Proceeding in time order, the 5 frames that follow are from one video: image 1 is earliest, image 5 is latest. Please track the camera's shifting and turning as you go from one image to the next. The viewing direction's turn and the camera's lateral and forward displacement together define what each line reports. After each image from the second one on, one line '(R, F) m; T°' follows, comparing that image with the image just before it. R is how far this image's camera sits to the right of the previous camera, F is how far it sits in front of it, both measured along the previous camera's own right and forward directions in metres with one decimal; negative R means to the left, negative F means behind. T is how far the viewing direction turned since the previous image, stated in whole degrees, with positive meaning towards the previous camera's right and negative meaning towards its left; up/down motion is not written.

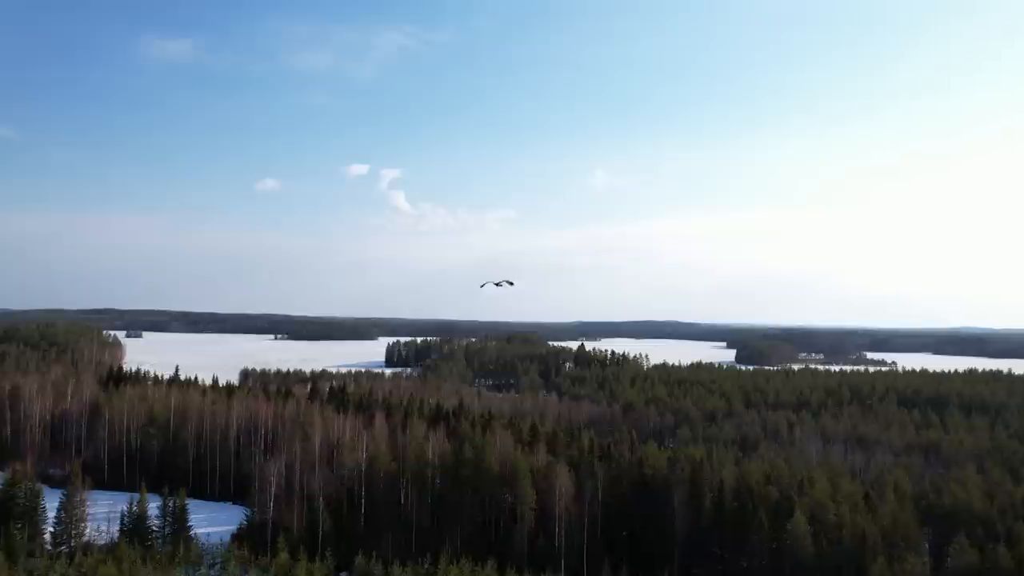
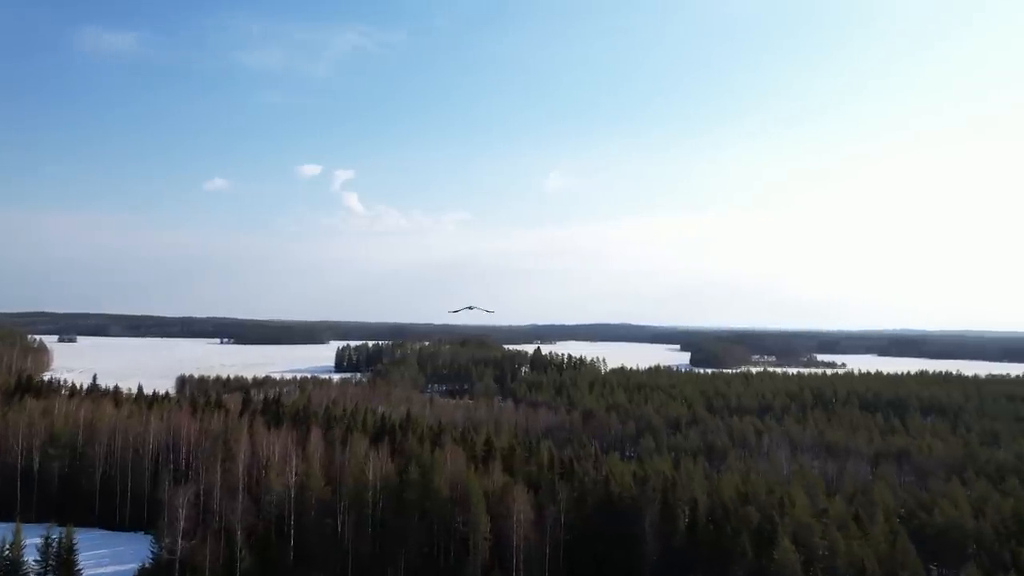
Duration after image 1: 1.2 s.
(+0.1, +2.2) m; +4°
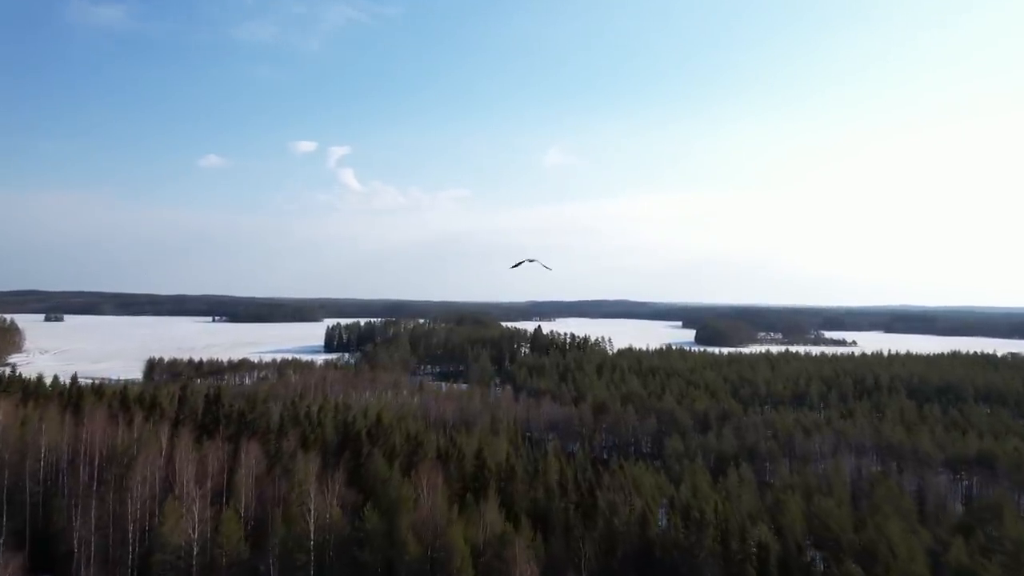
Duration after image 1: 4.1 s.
(0.0, +5.4) m; 0°
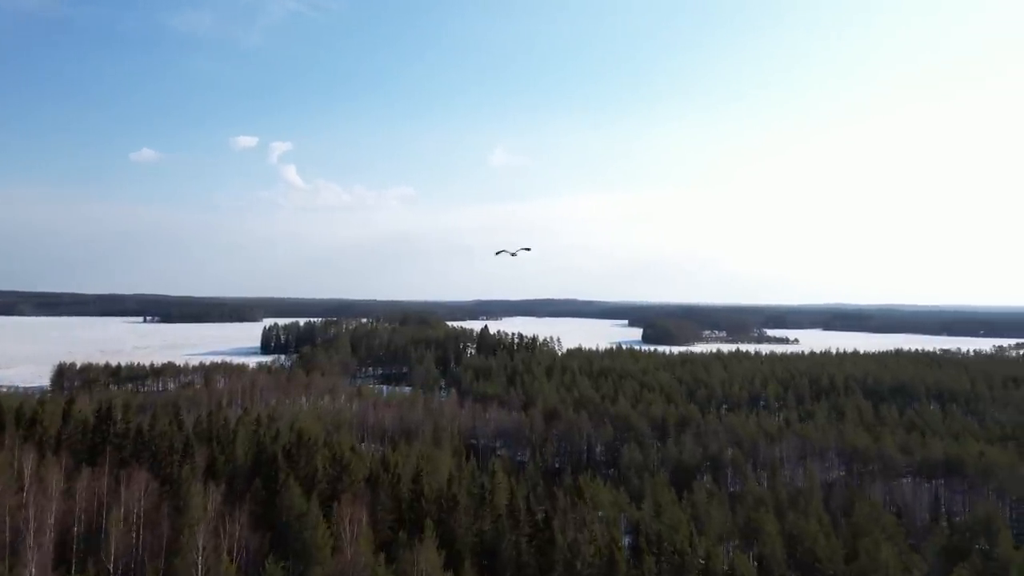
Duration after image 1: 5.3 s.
(+0.1, +2.3) m; +5°
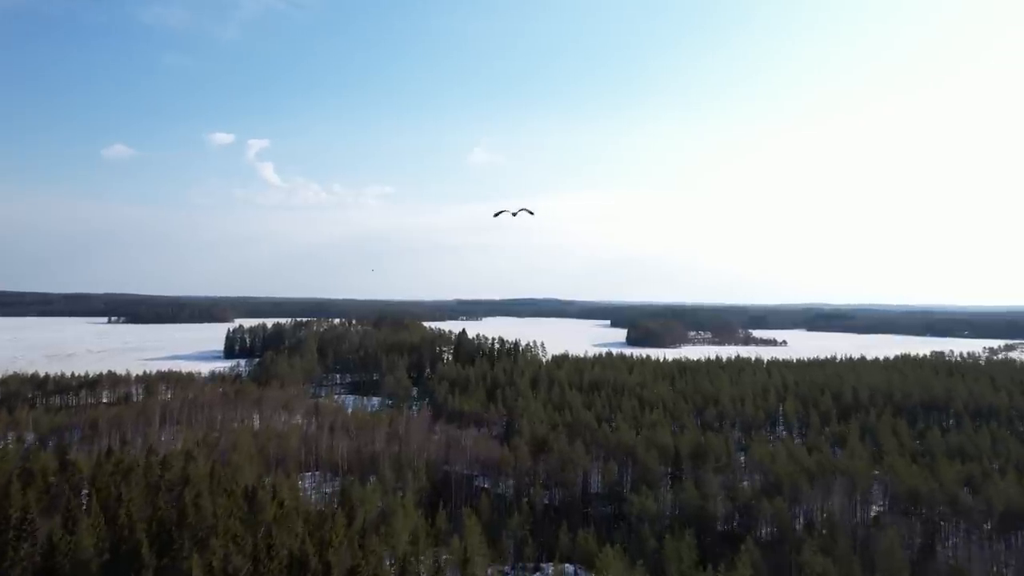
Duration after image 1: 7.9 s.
(0.0, +4.9) m; +2°
